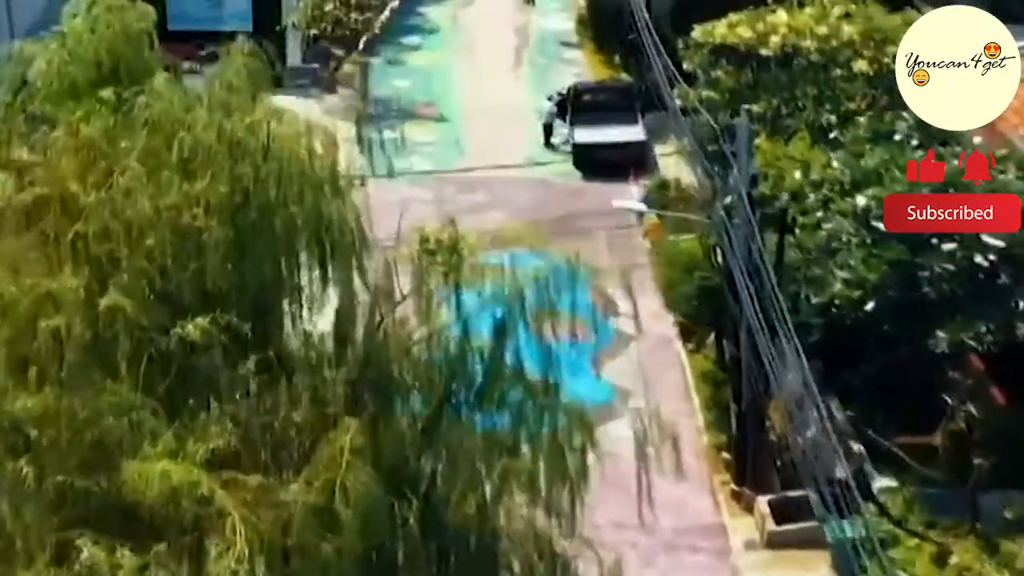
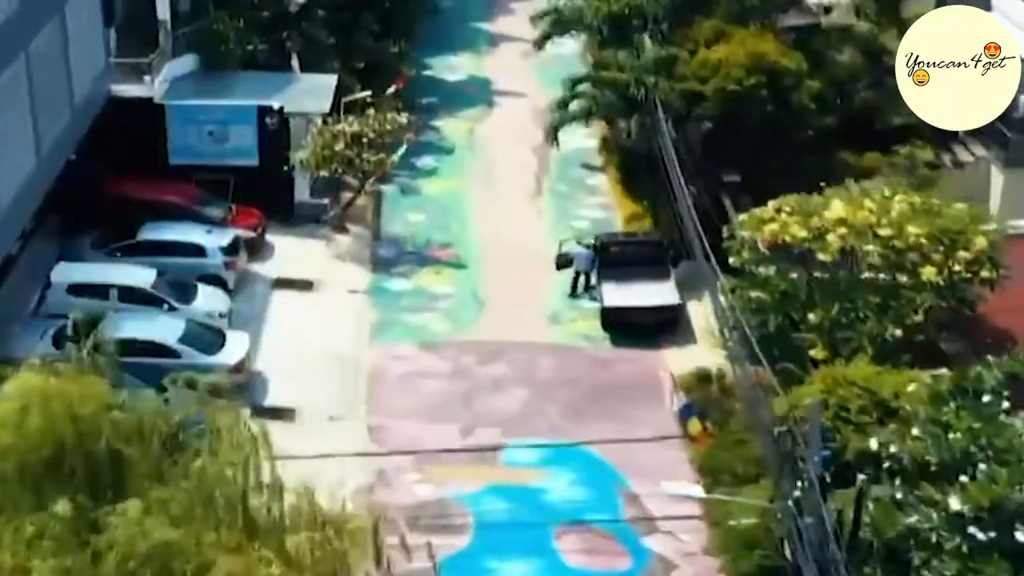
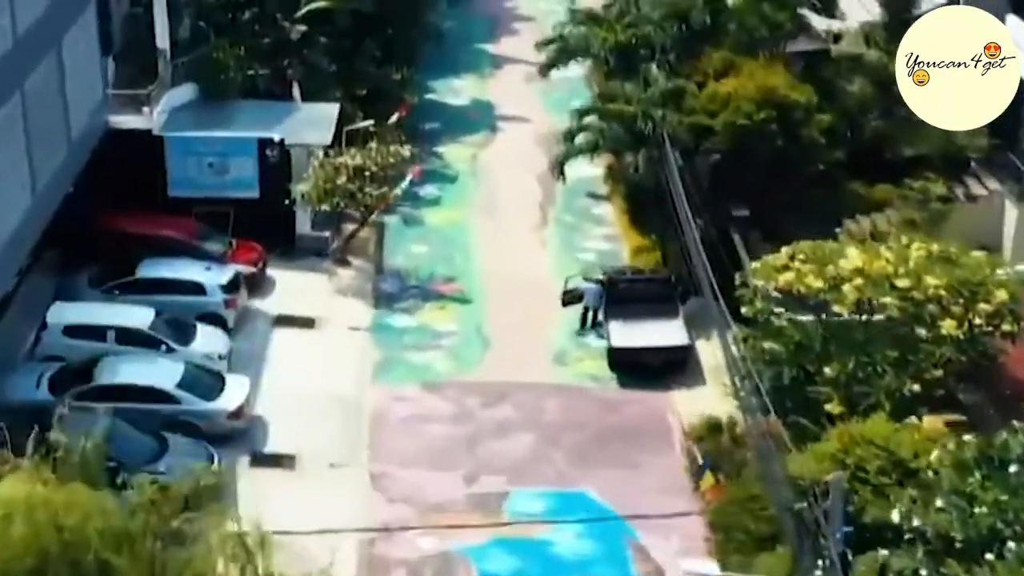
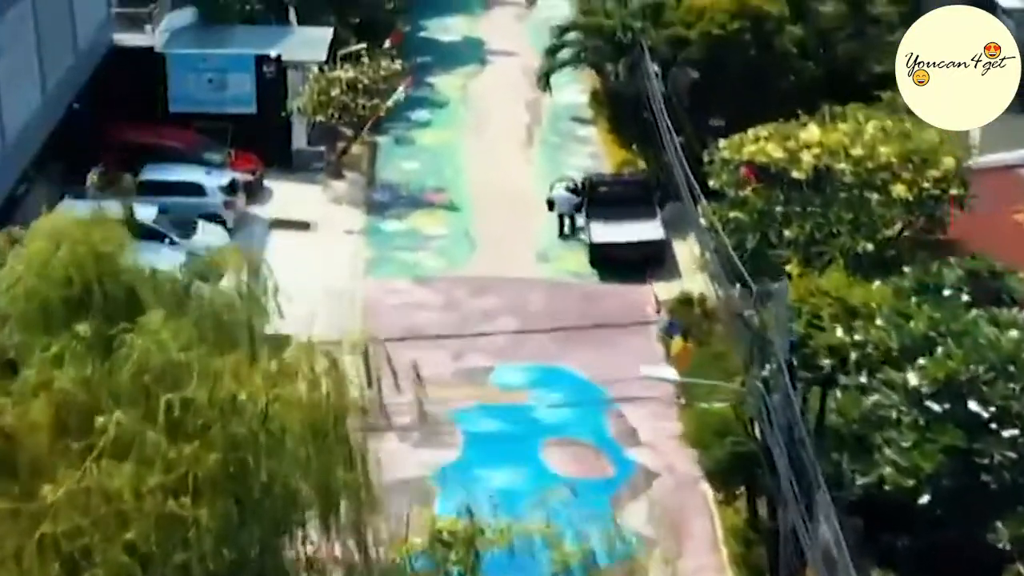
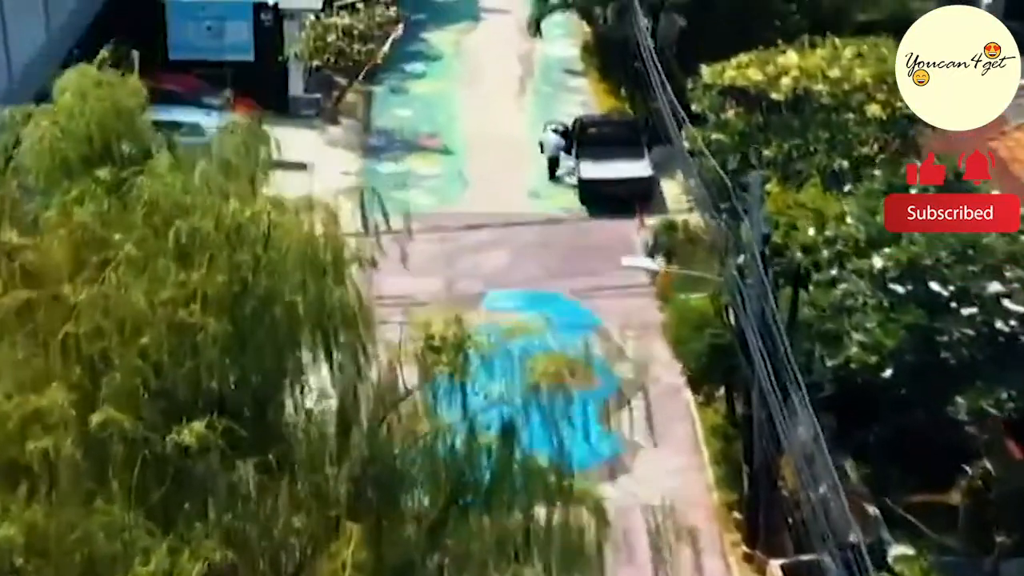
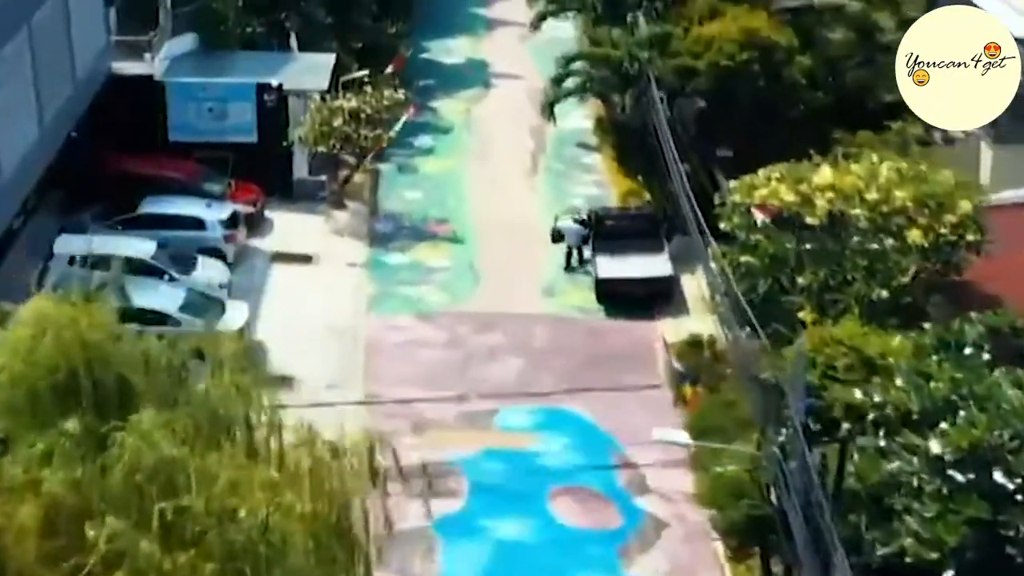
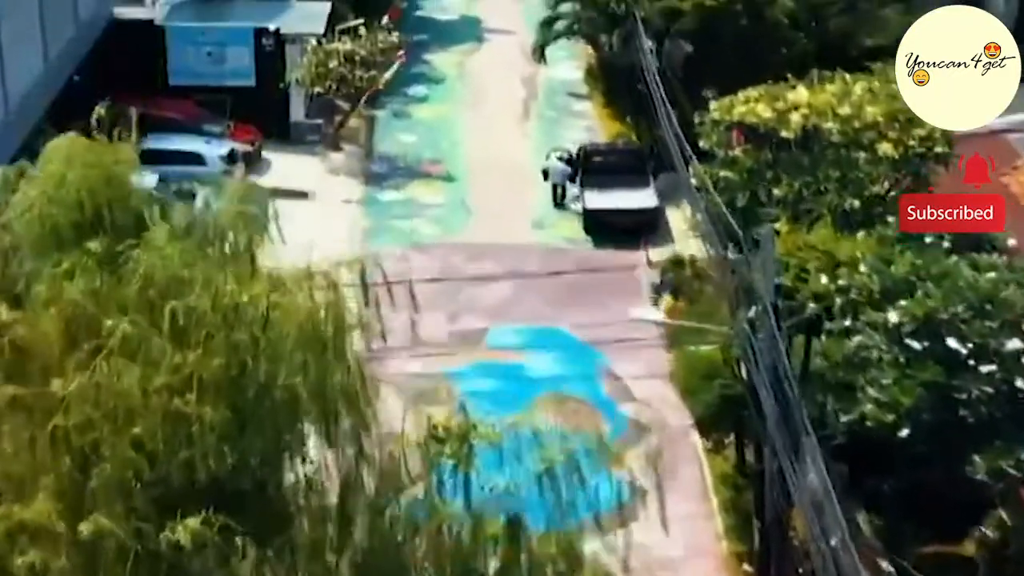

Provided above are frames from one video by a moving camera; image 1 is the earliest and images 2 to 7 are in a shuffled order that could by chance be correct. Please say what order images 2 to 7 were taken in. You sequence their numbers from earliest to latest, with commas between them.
5, 7, 4, 6, 2, 3
